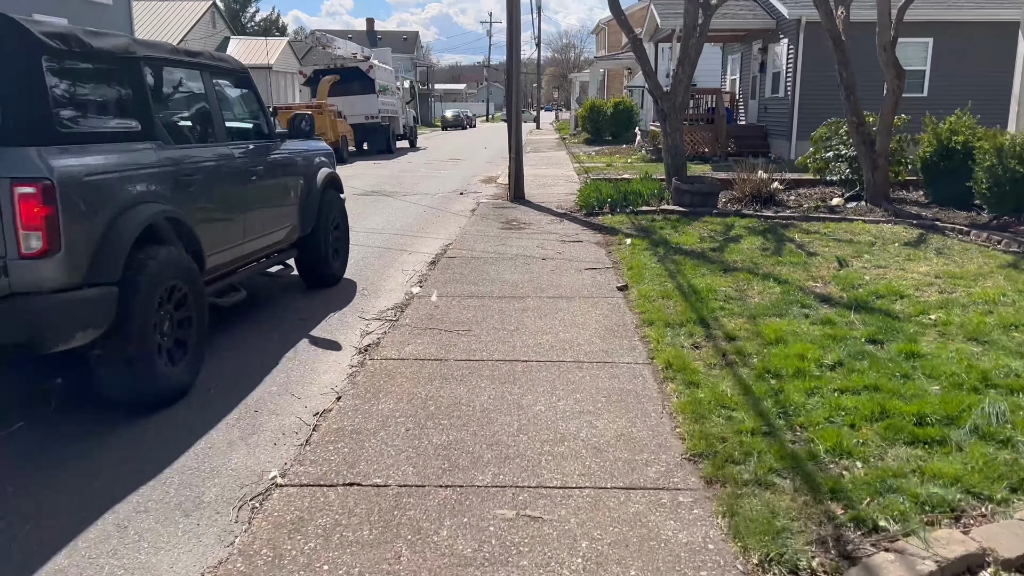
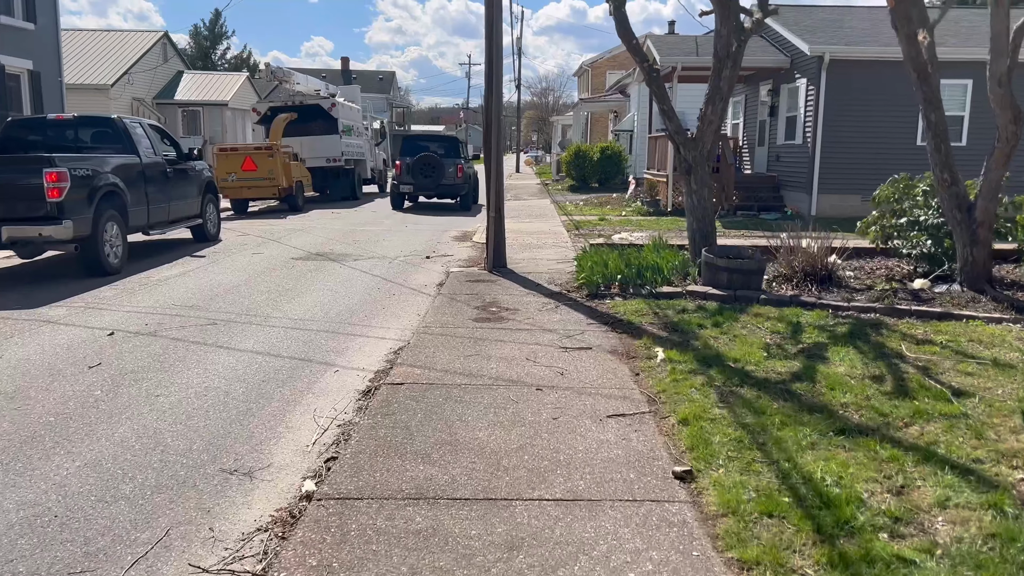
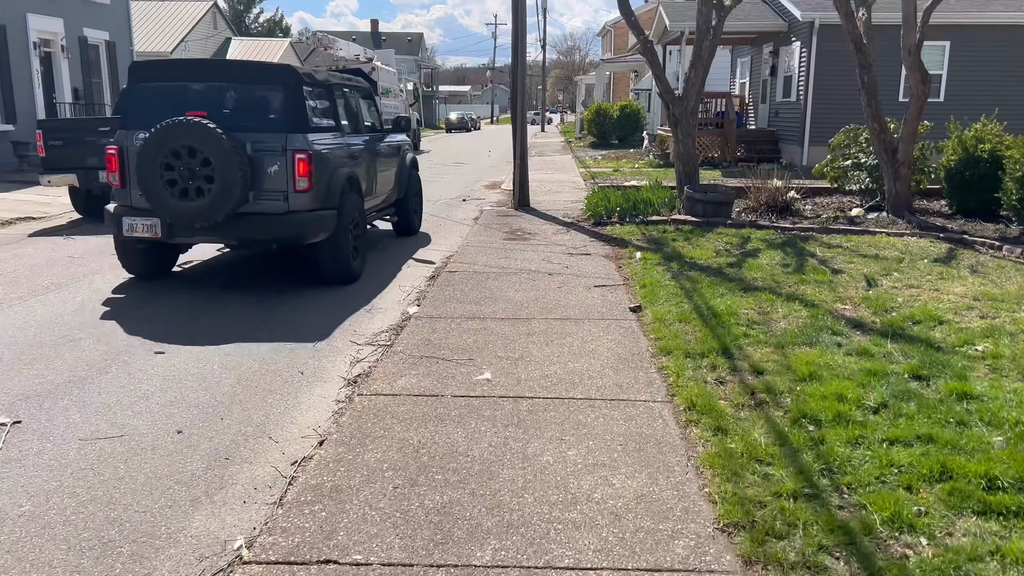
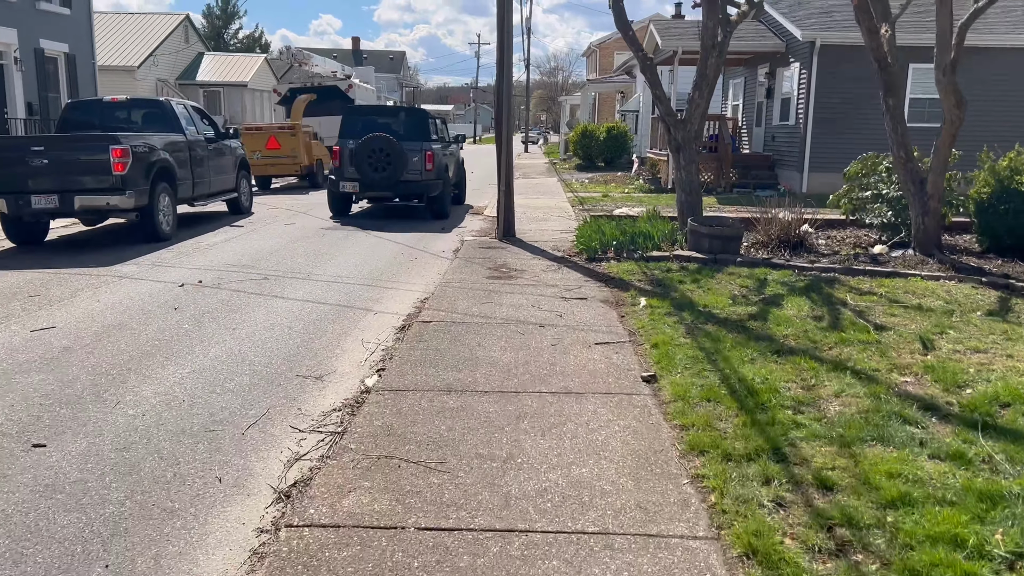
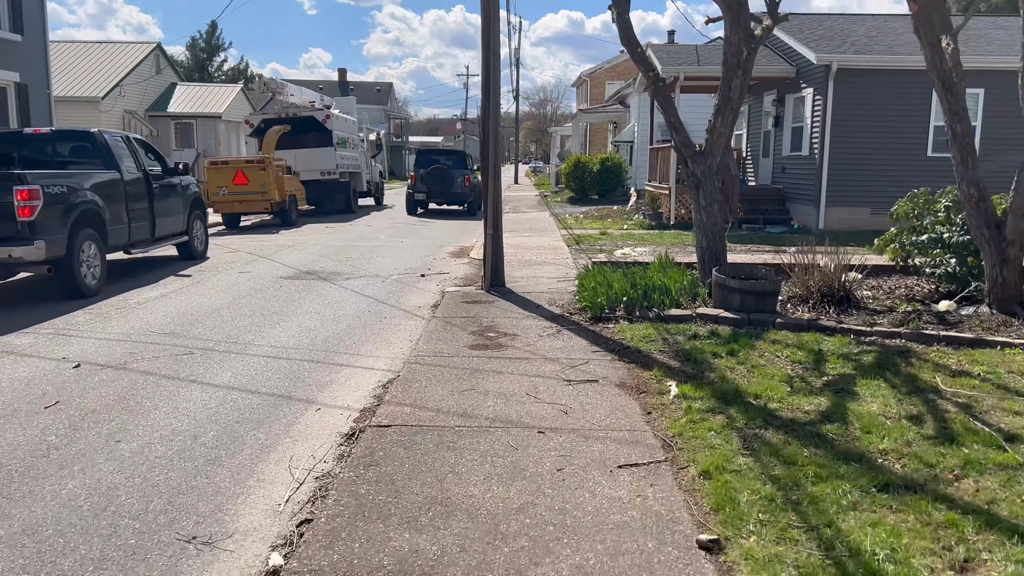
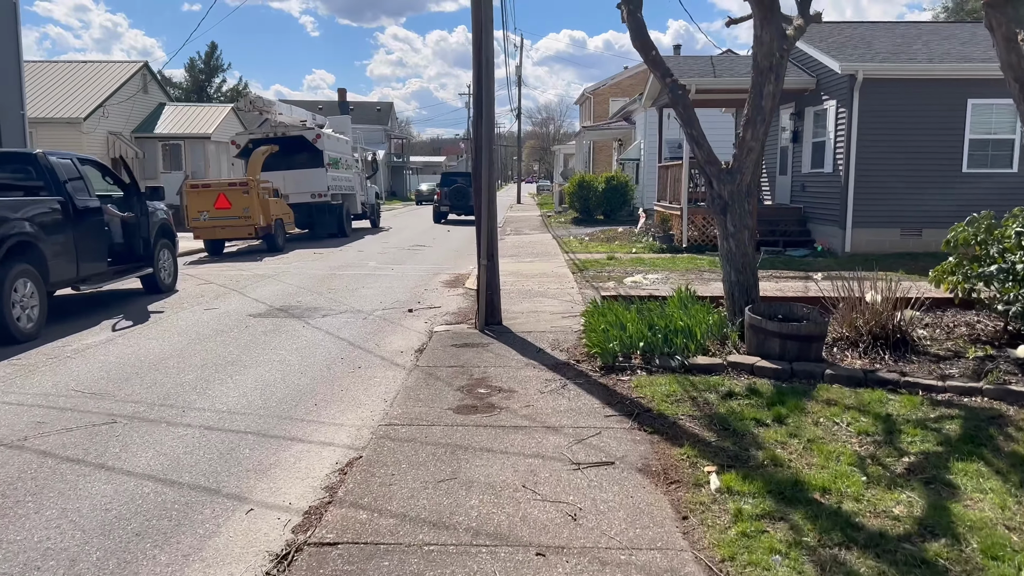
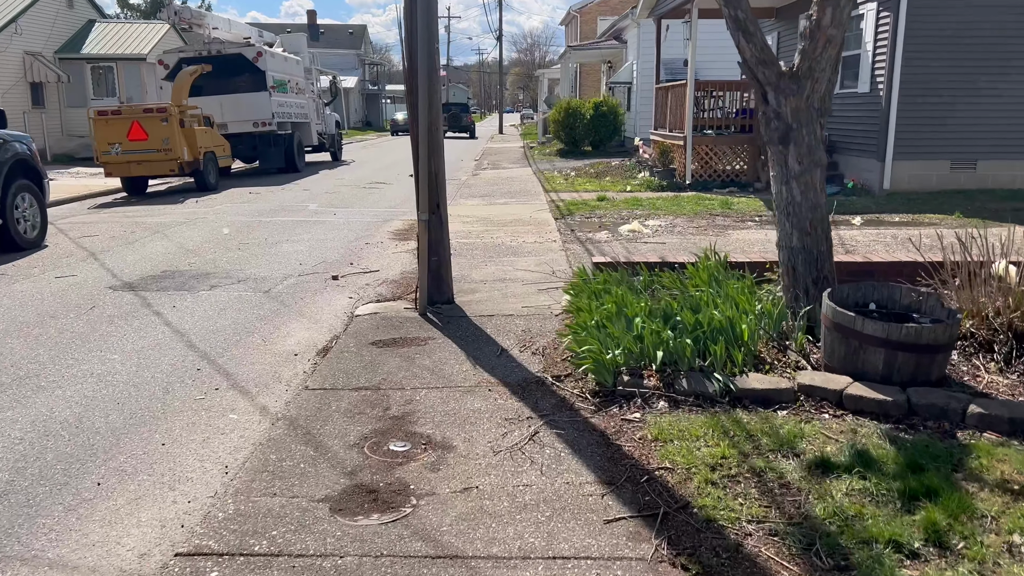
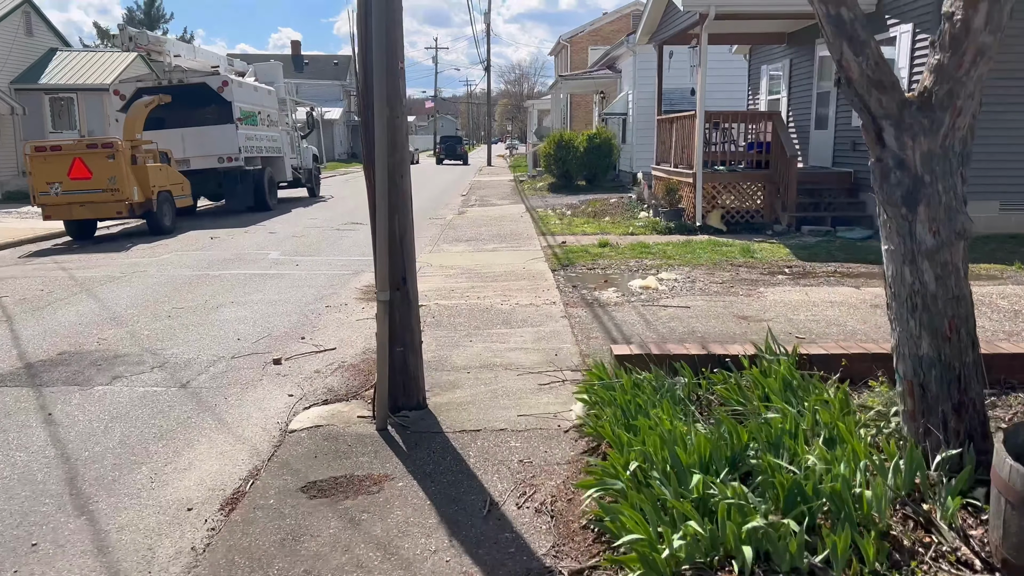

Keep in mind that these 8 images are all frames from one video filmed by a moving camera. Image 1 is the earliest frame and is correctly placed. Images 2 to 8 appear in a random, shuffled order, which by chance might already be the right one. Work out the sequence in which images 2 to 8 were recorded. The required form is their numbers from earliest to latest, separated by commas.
3, 4, 2, 5, 6, 7, 8
